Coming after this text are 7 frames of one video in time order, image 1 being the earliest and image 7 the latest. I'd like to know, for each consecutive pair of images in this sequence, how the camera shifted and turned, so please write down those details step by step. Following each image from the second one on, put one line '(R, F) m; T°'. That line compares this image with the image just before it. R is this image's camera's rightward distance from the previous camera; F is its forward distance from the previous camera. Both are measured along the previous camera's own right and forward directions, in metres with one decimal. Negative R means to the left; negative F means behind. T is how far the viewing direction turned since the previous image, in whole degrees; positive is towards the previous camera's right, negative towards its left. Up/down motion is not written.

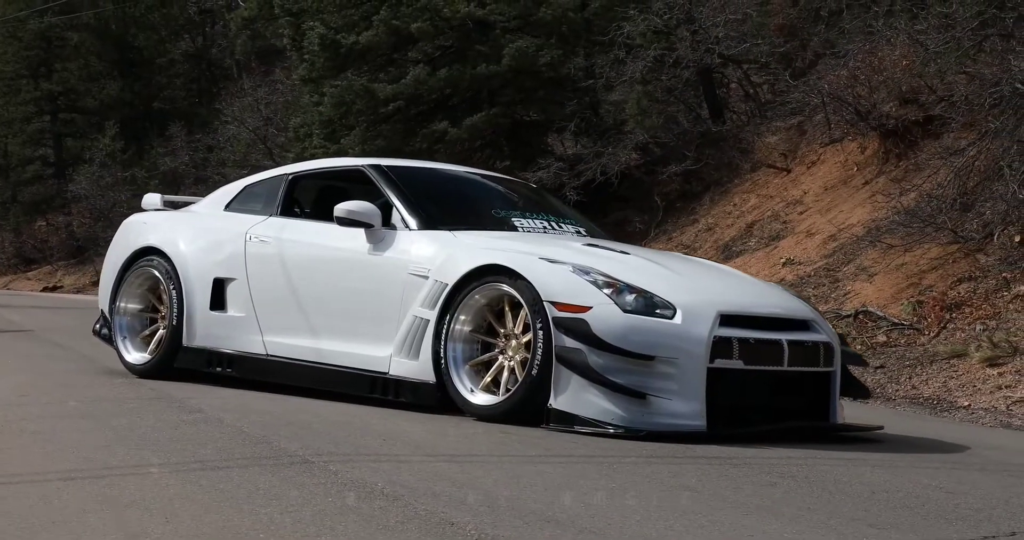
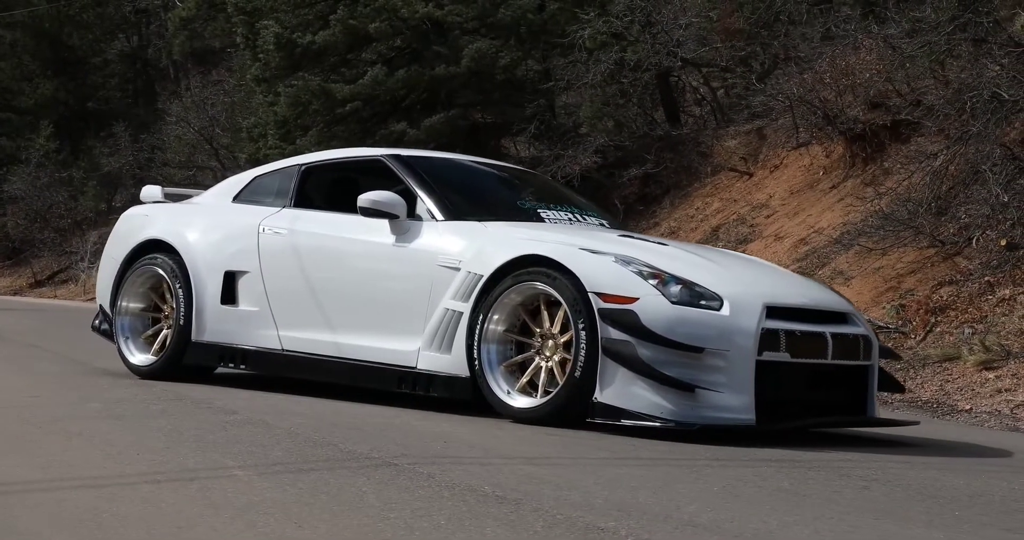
(-0.5, +0.2) m; +2°
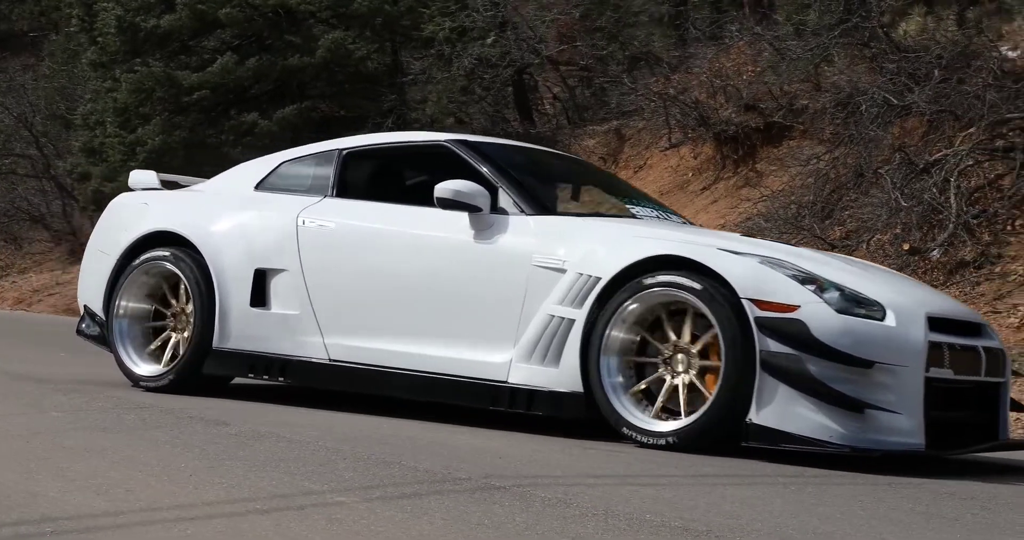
(-1.4, +0.8) m; +8°
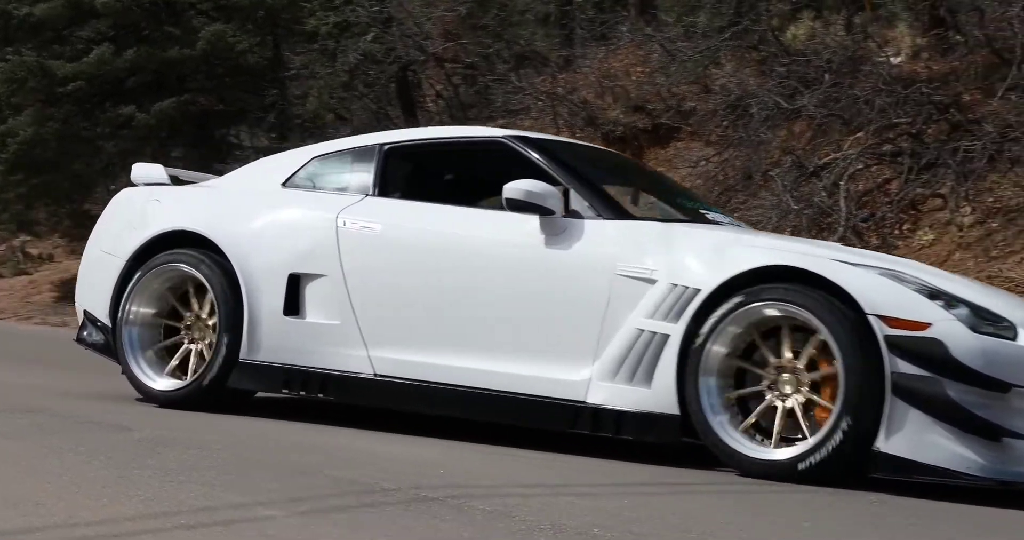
(-1.0, +0.5) m; +6°
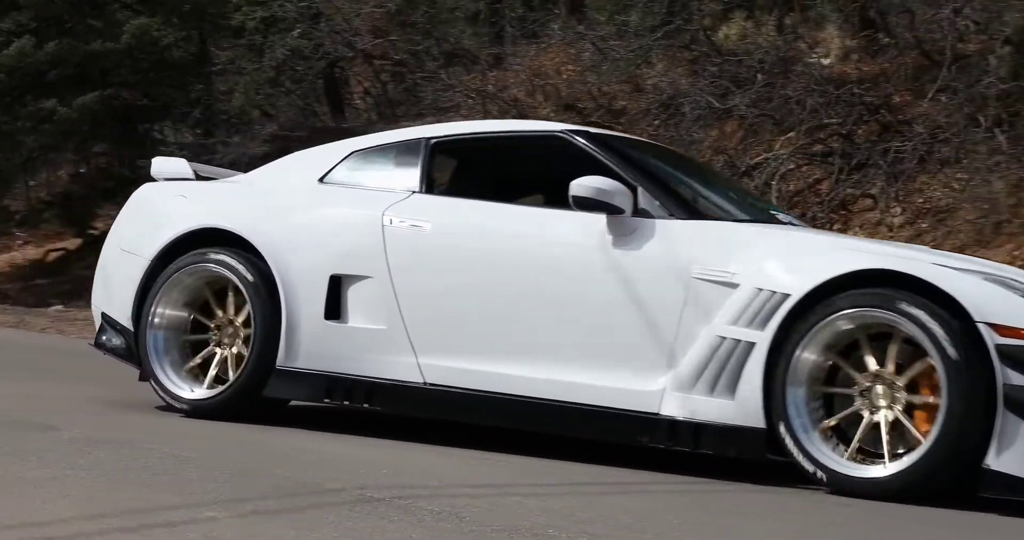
(-0.7, +0.3) m; +4°
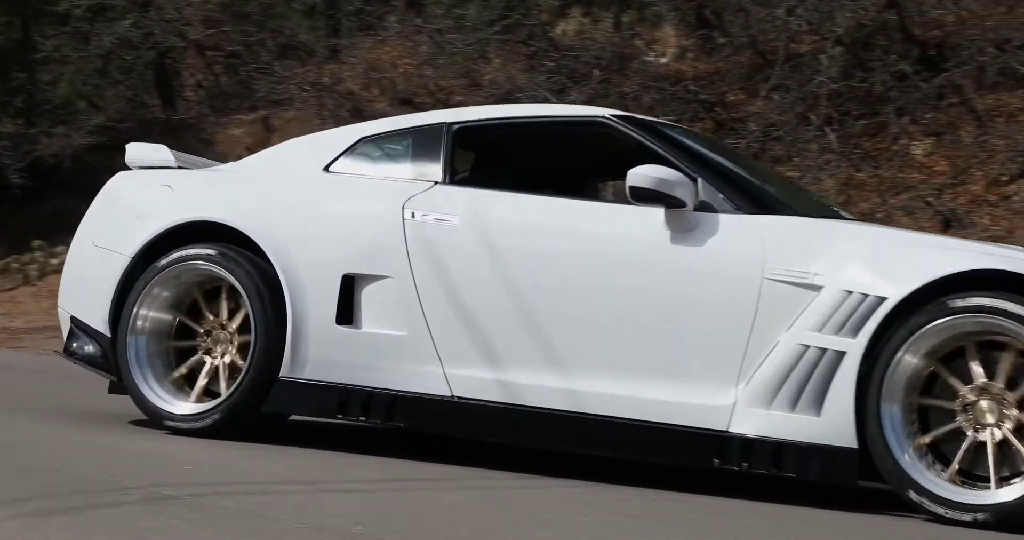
(-0.9, +0.6) m; +8°
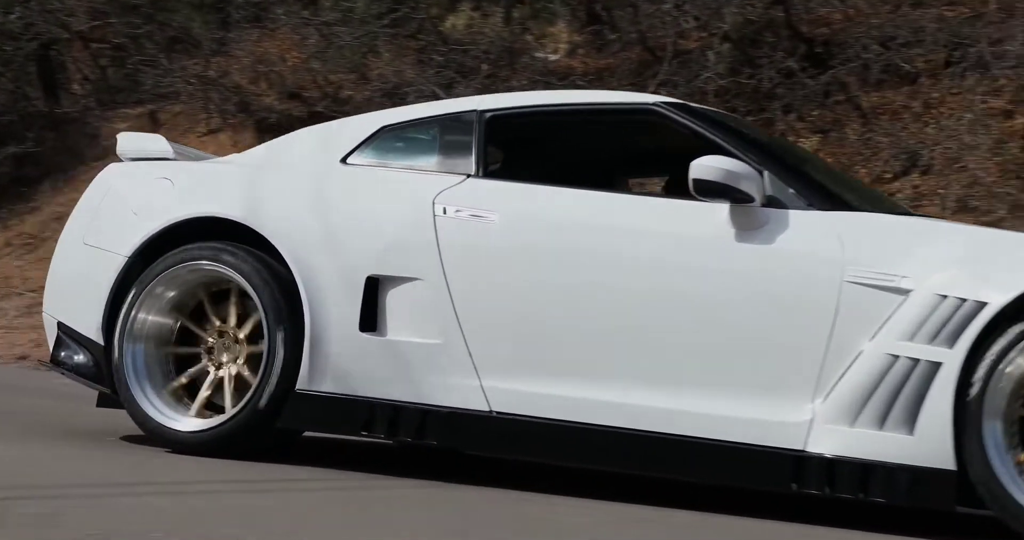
(-0.6, +0.5) m; +5°
